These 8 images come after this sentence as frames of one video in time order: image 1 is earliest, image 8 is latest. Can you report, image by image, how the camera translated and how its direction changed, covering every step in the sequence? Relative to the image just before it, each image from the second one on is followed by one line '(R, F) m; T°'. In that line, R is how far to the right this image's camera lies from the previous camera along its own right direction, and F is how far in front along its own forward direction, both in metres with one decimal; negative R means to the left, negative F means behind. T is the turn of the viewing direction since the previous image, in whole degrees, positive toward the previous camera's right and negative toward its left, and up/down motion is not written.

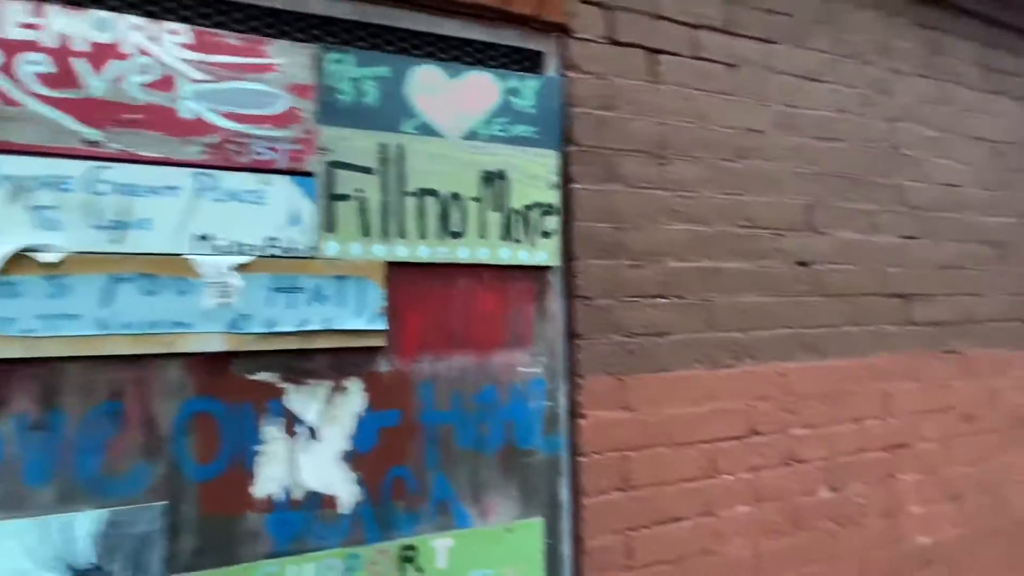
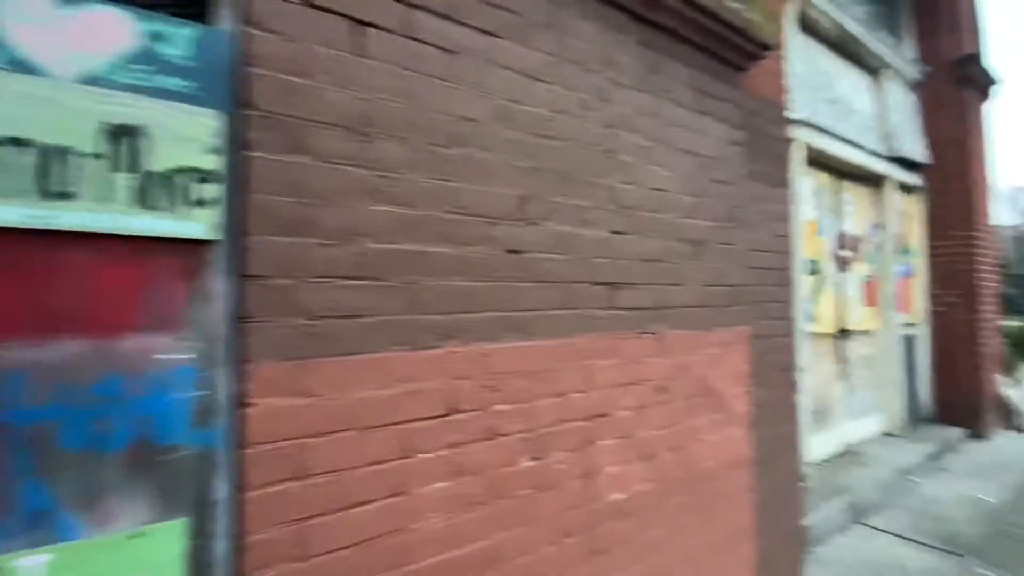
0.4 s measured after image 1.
(+0.6, 0.0) m; +16°
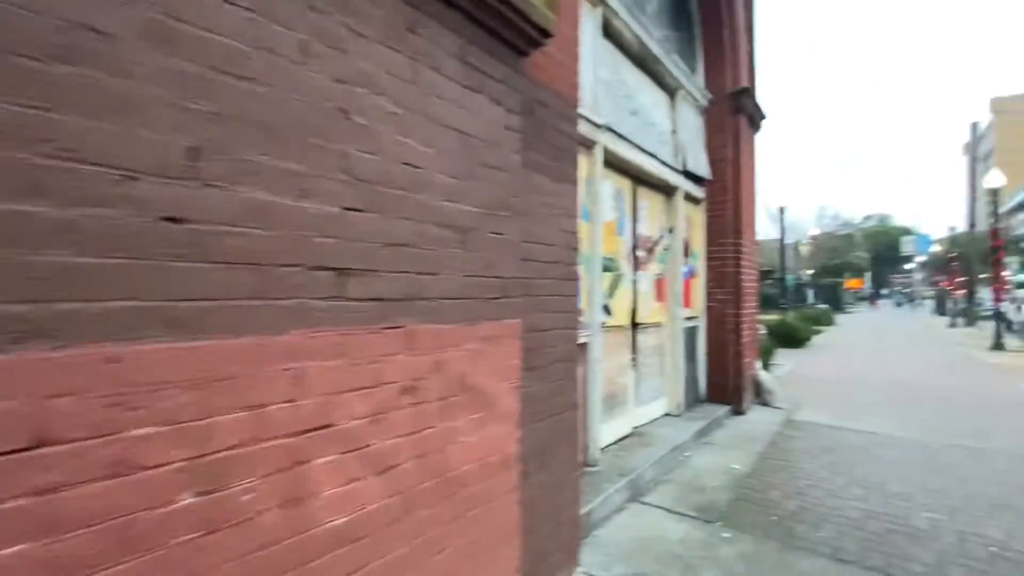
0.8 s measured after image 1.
(+0.5, +0.2) m; +17°
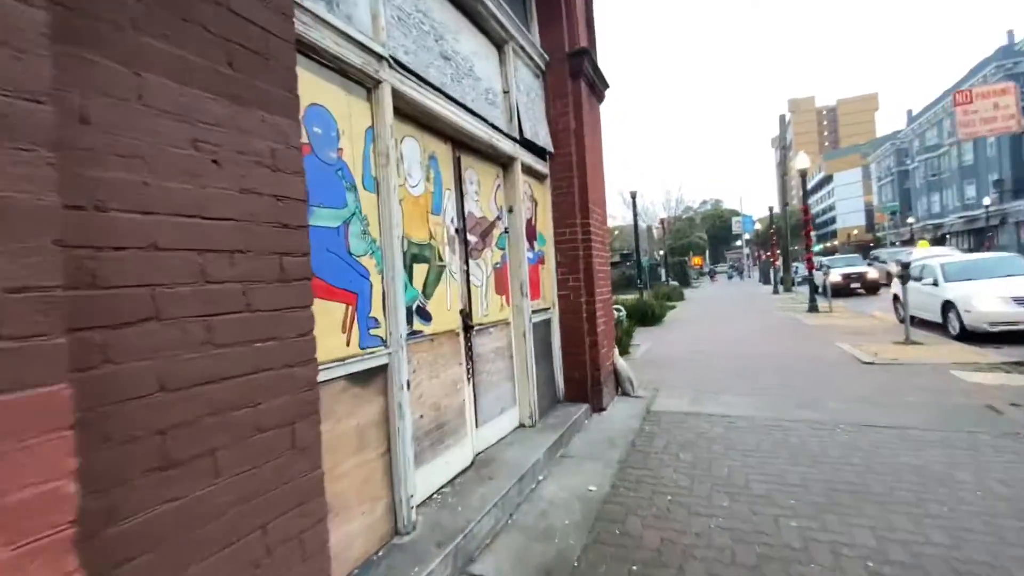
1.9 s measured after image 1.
(+0.9, +1.3) m; +14°
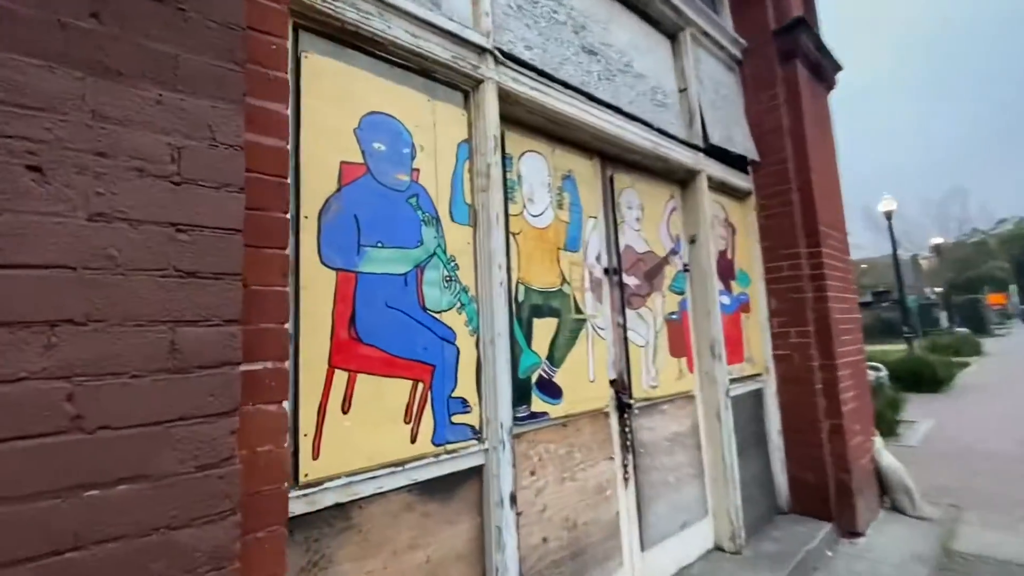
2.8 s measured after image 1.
(+0.3, +1.3) m; -24°
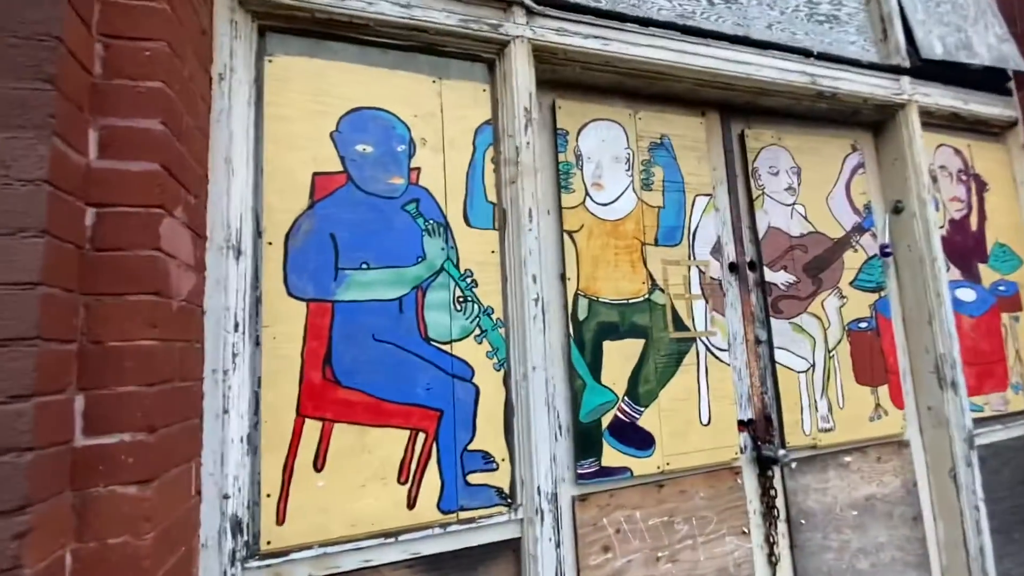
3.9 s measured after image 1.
(+0.6, +0.7) m; -23°
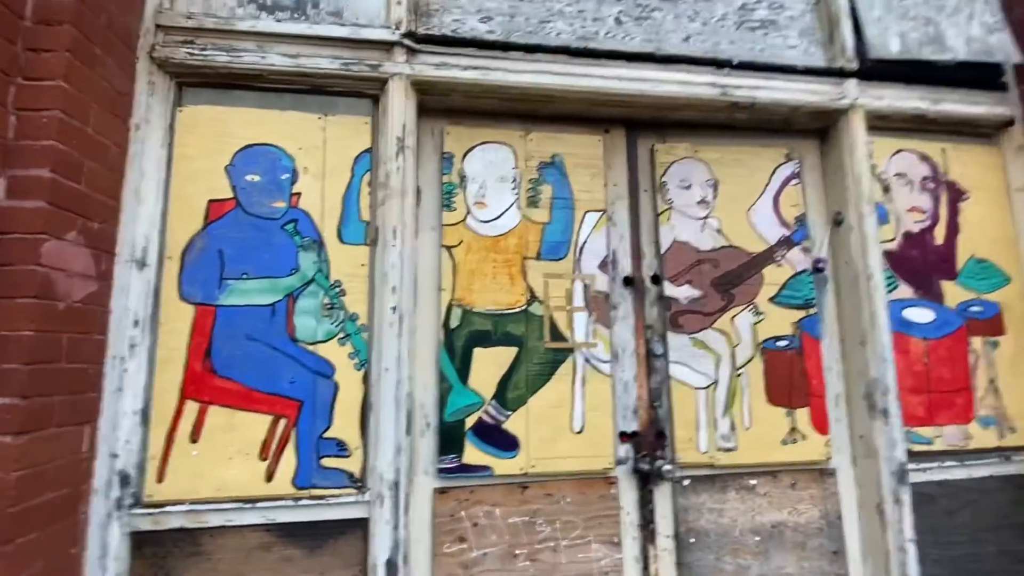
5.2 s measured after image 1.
(+1.1, -0.1) m; -11°
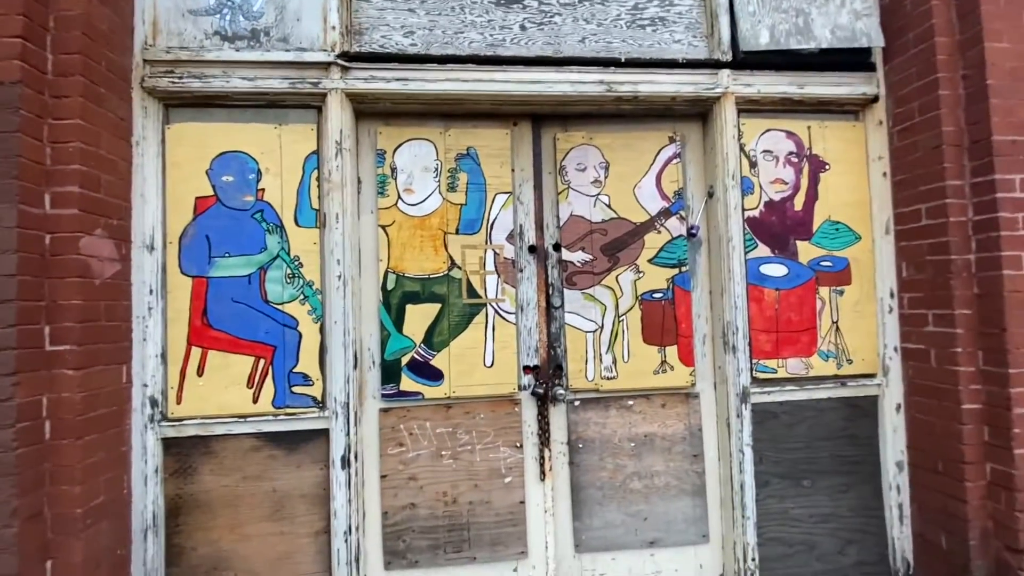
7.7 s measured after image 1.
(+0.6, -0.7) m; -2°
